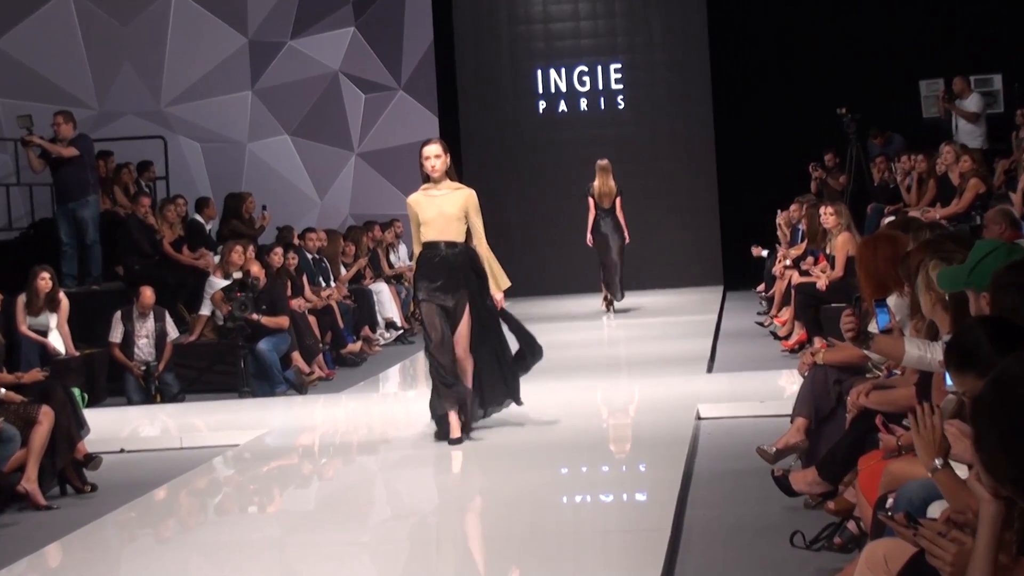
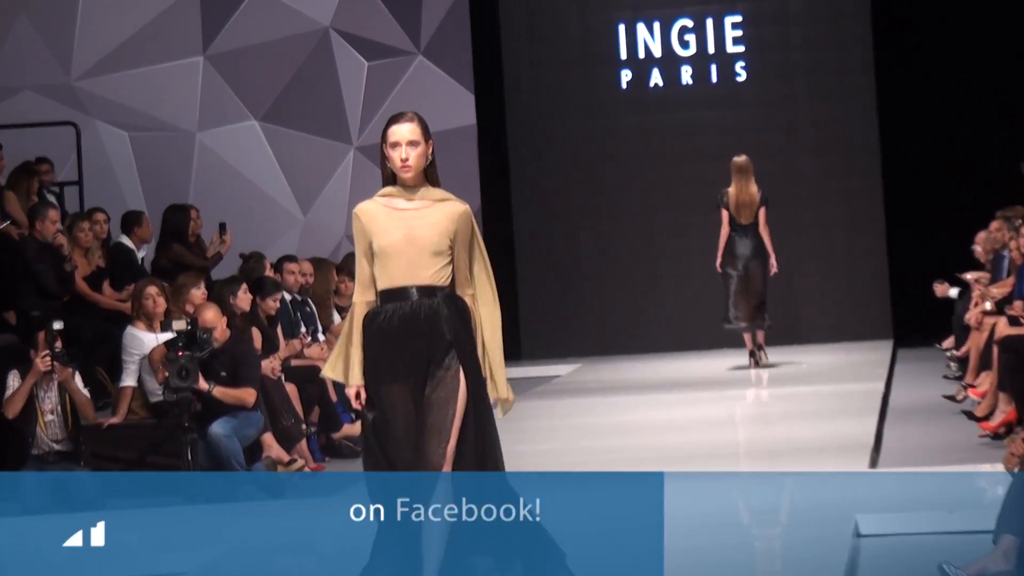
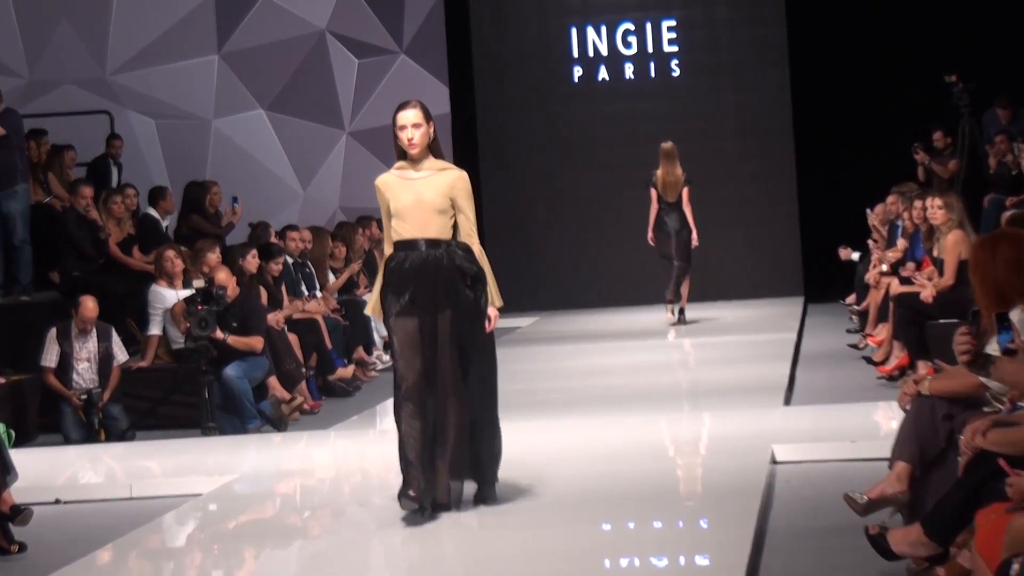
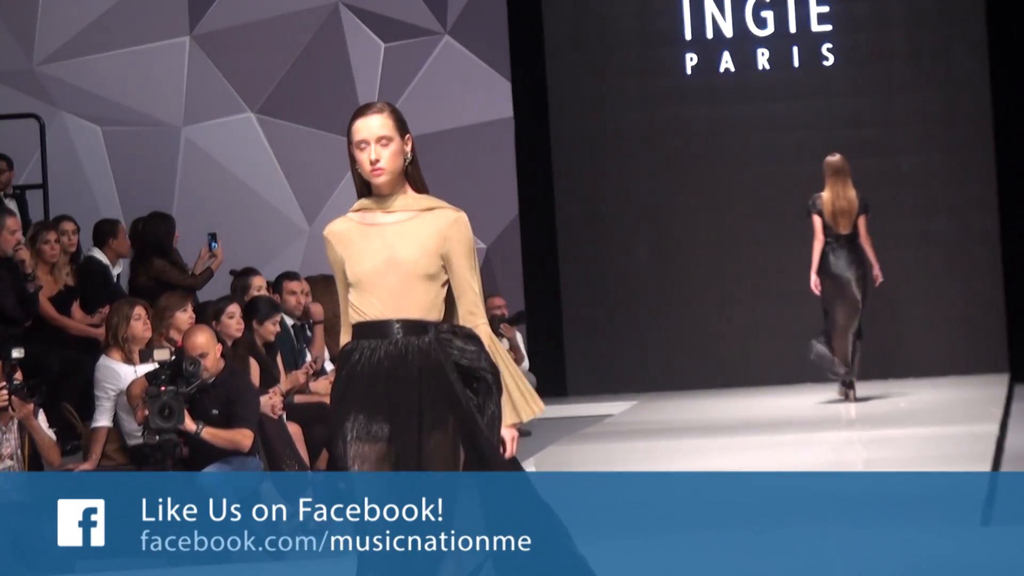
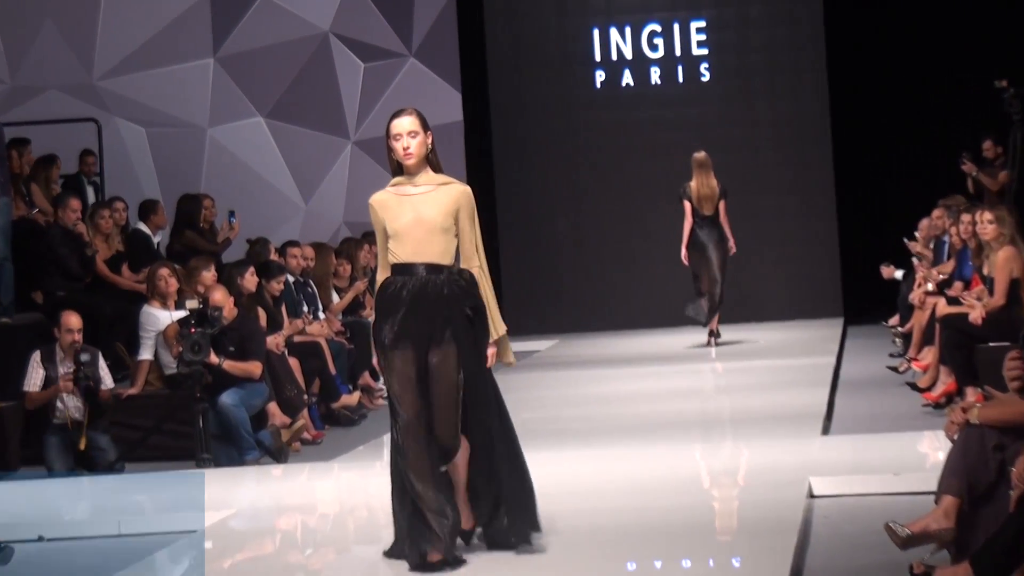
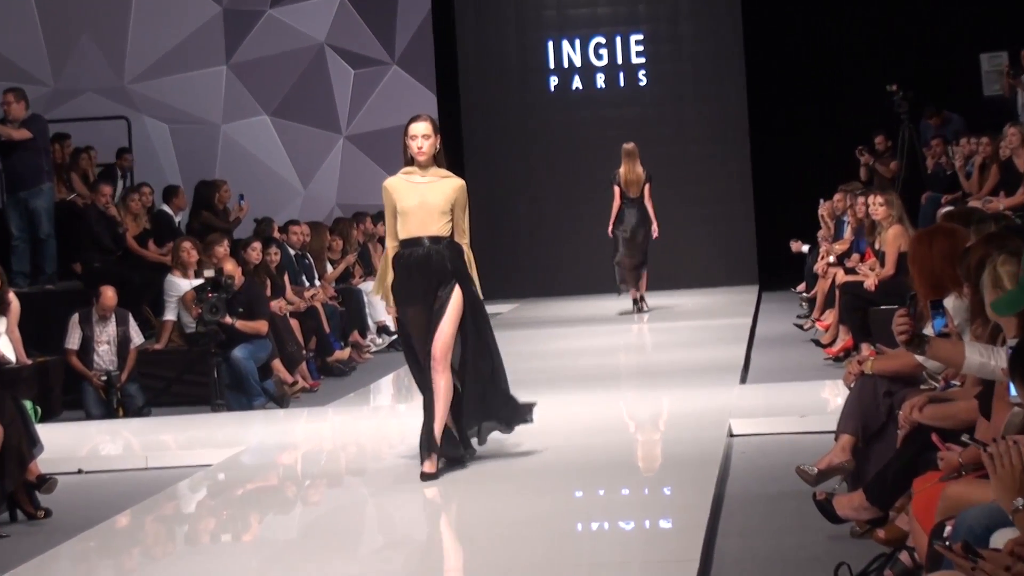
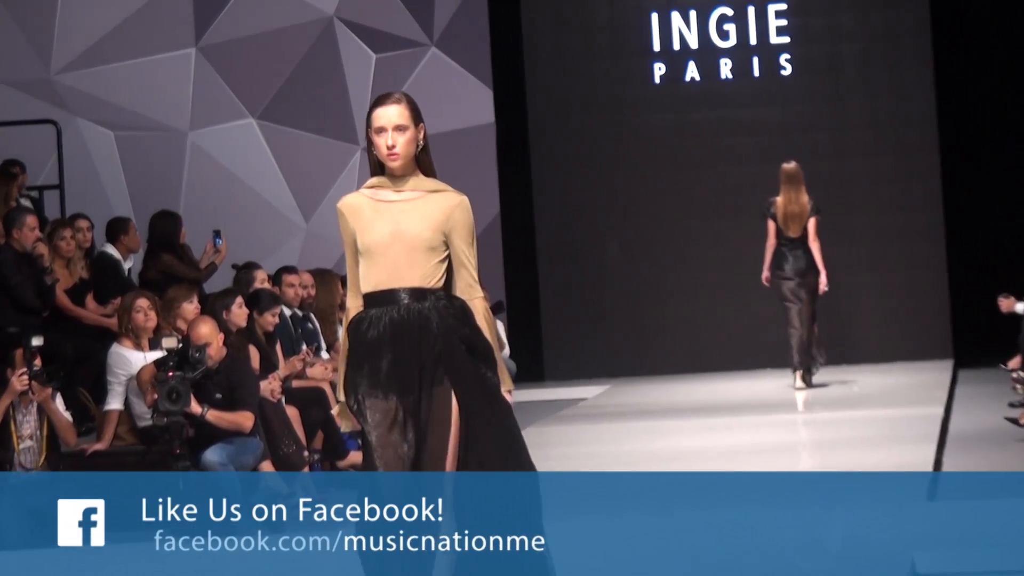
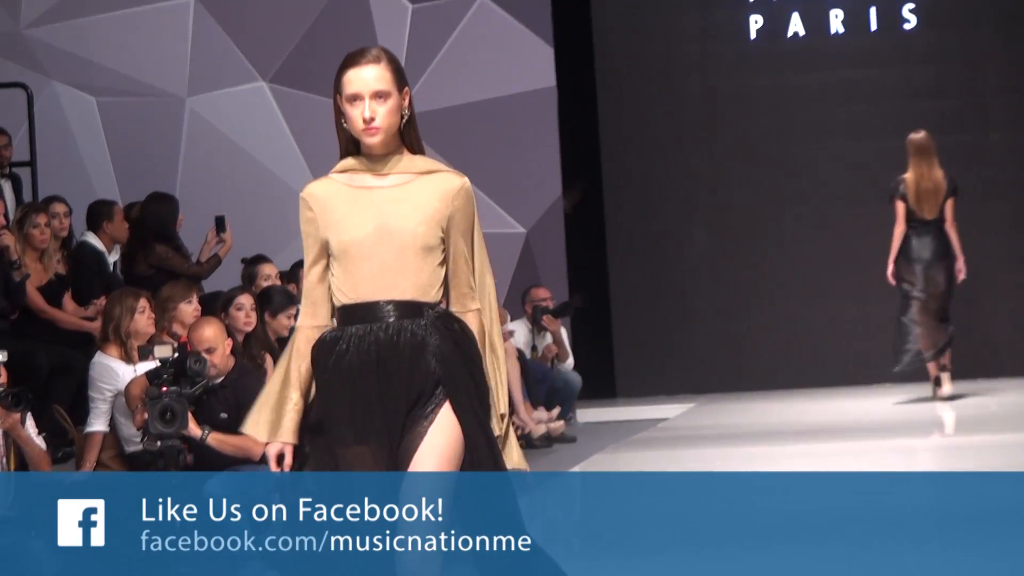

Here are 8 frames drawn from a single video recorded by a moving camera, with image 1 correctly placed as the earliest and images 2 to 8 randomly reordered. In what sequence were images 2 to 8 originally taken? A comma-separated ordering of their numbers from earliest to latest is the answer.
6, 3, 5, 2, 7, 4, 8
